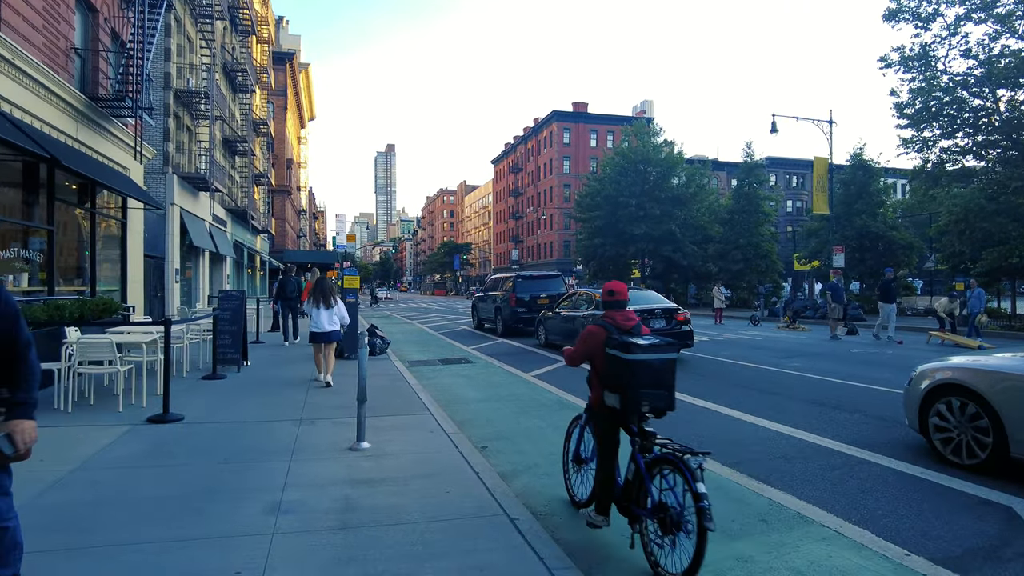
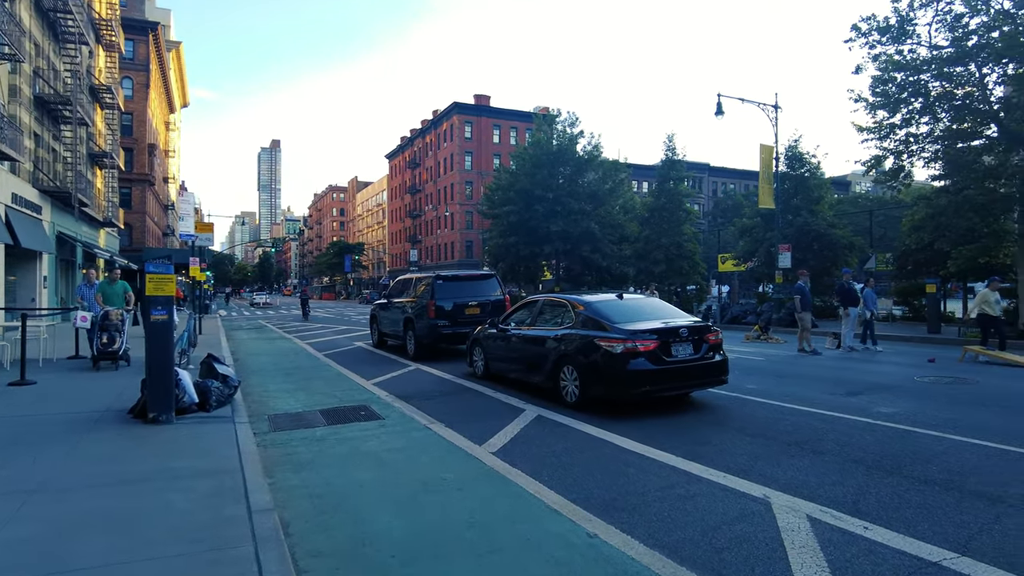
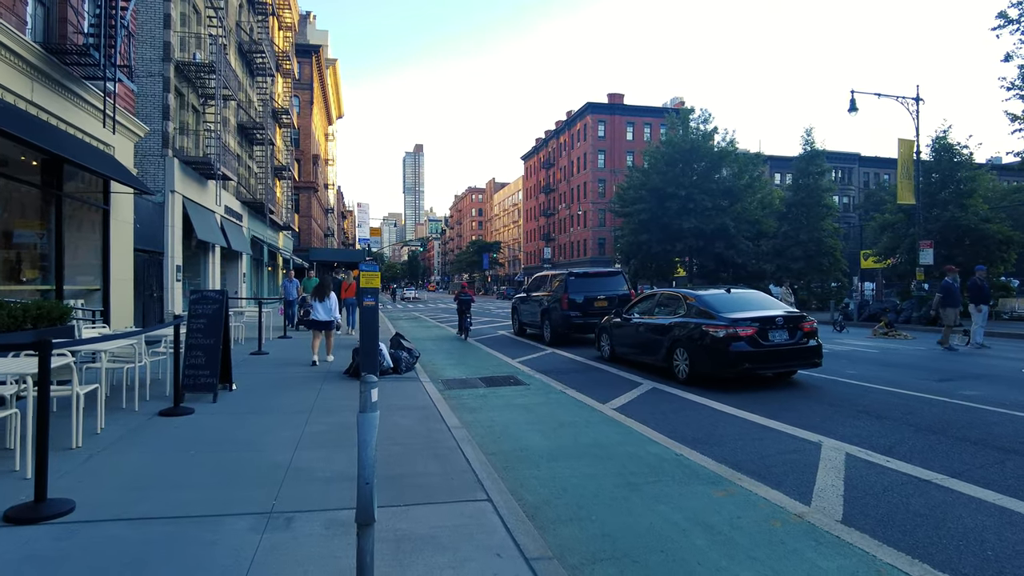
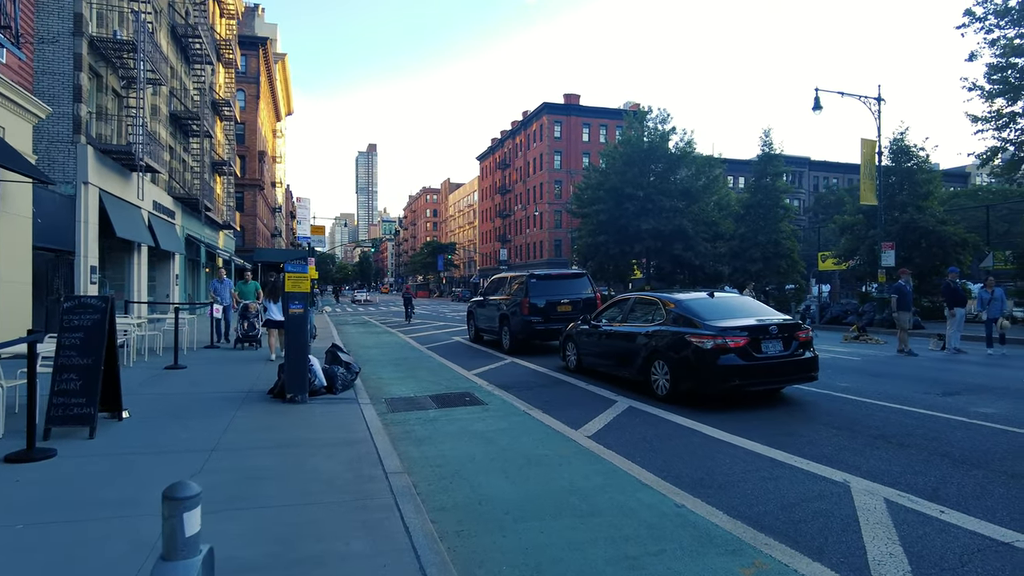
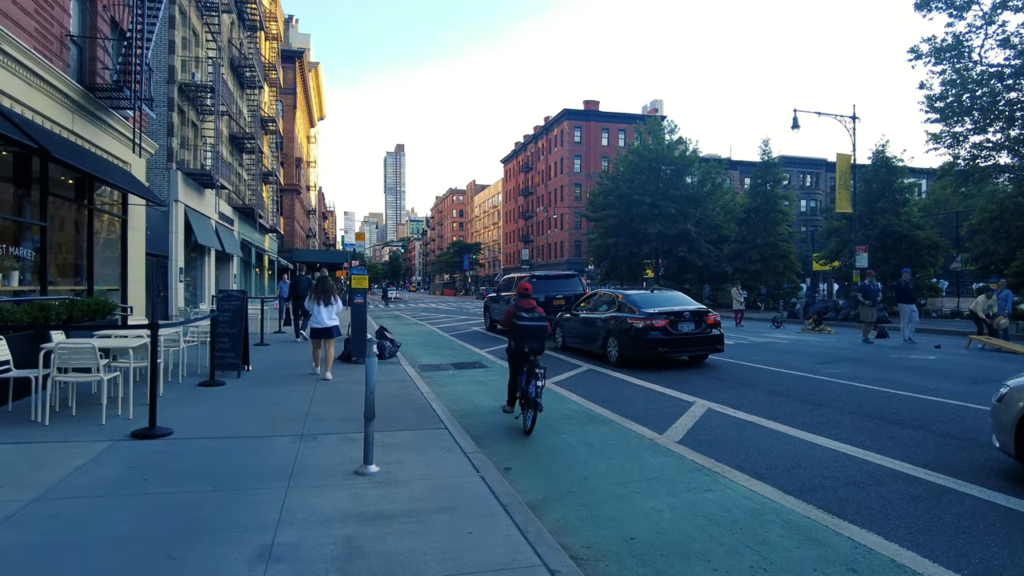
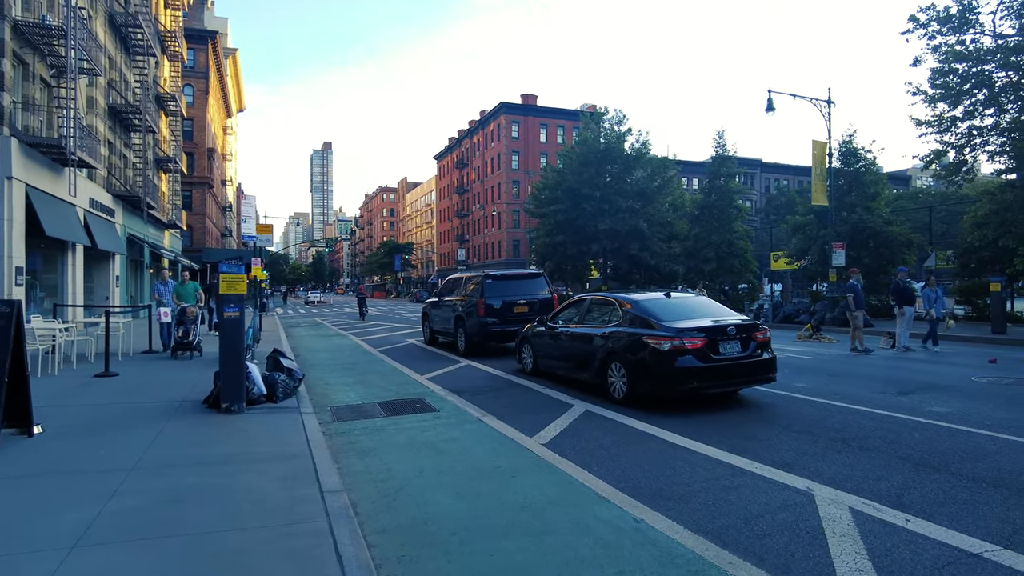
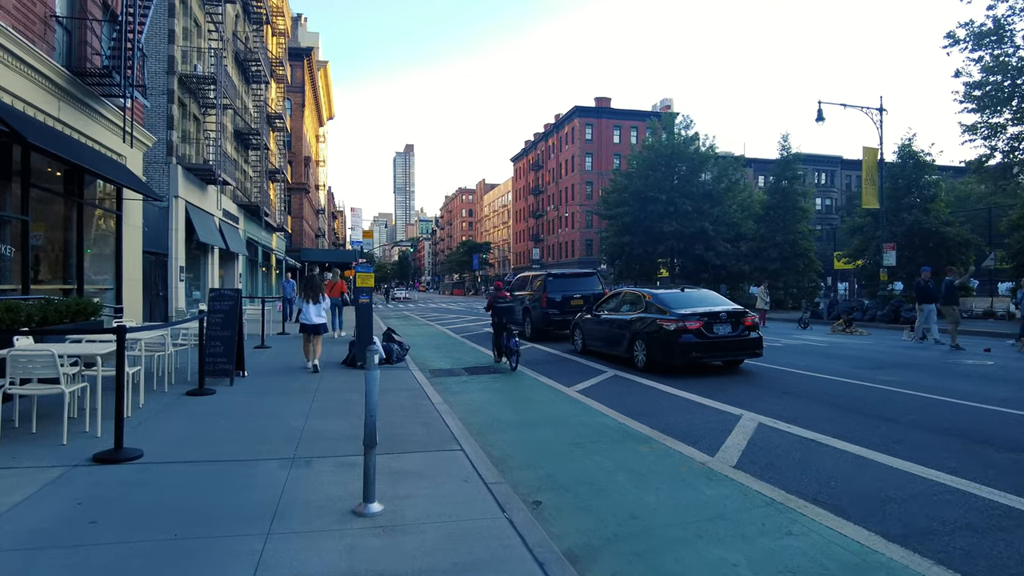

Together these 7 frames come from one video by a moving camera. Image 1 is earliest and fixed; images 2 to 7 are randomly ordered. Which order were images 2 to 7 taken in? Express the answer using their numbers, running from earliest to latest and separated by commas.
5, 7, 3, 4, 6, 2
